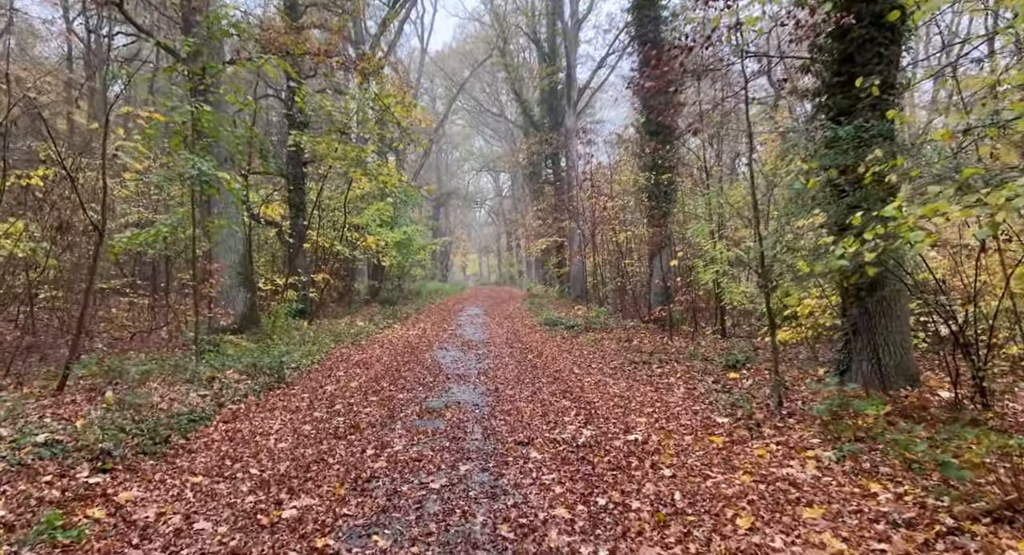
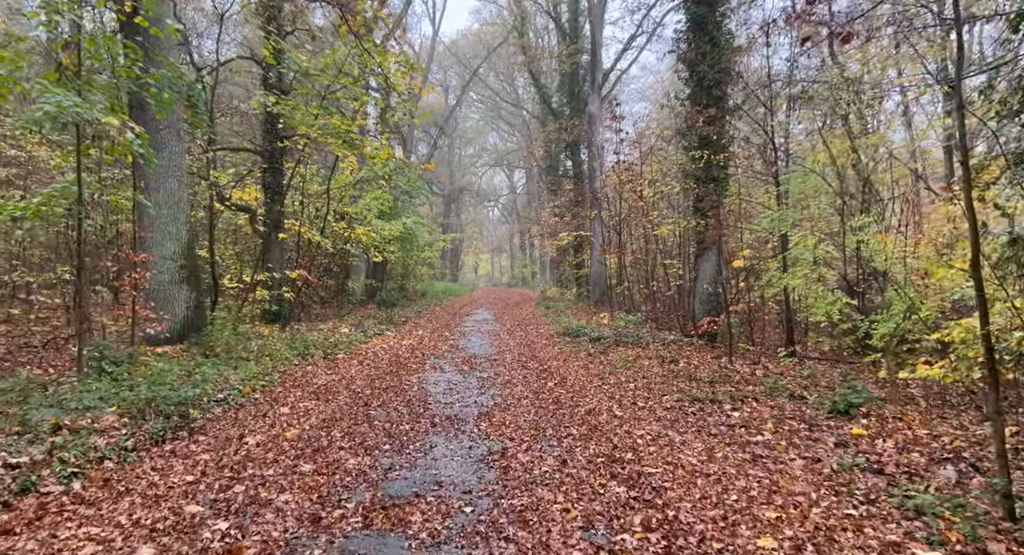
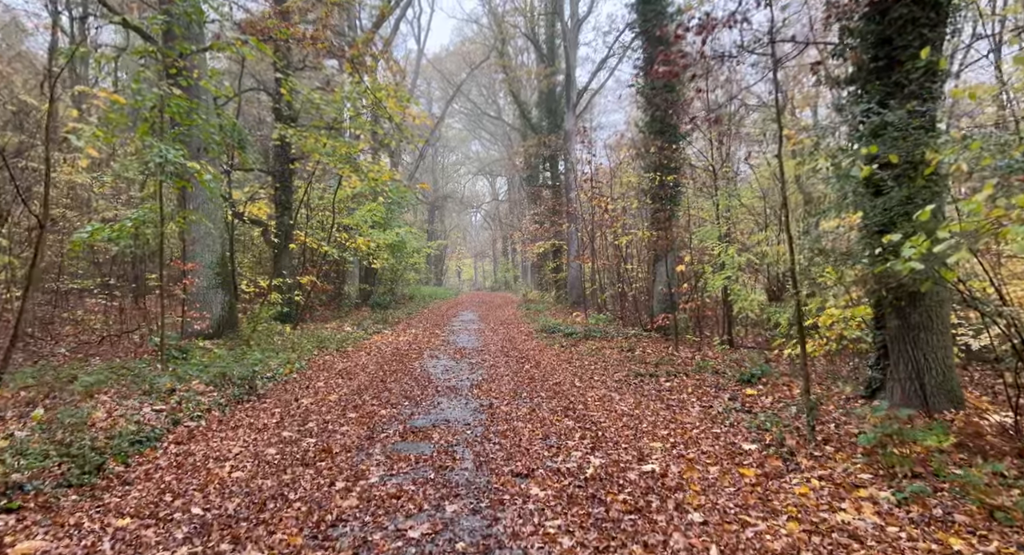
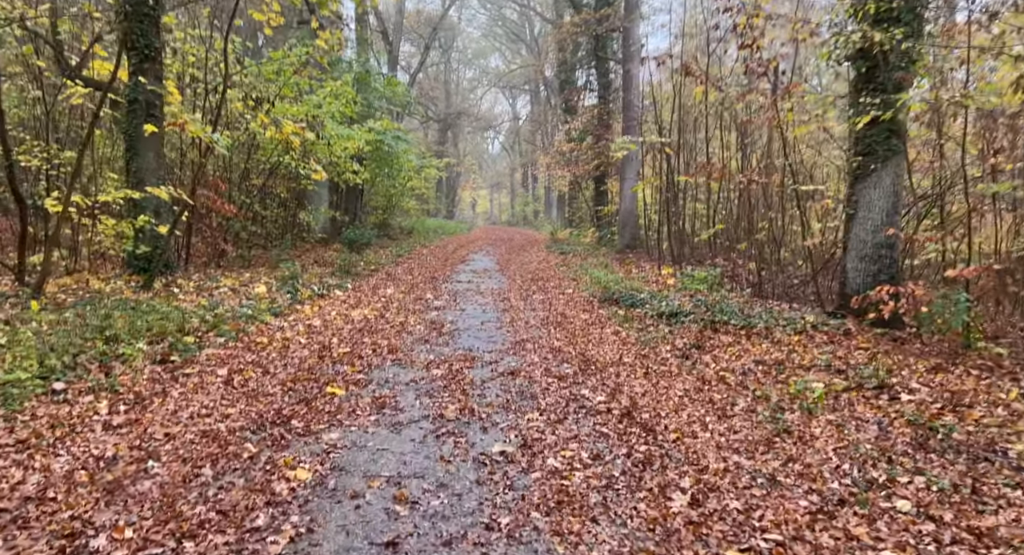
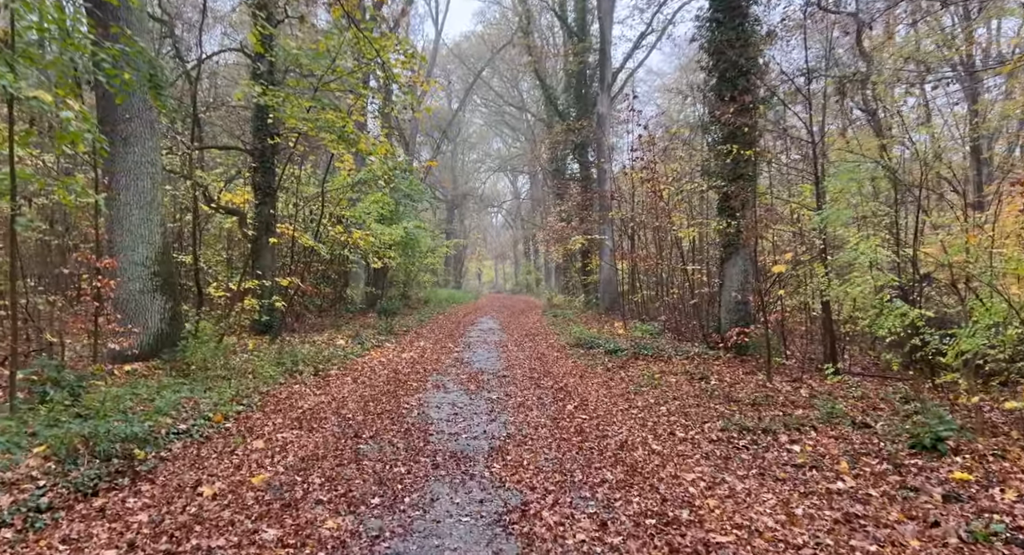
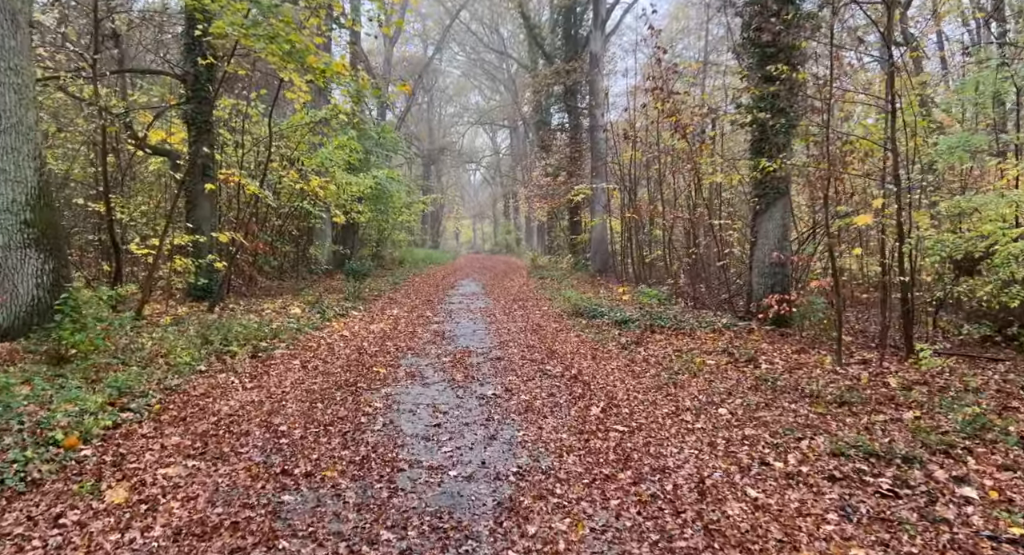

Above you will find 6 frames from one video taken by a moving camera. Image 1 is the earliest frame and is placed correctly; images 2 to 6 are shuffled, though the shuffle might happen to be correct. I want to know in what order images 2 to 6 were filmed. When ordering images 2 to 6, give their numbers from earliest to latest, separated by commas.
3, 2, 5, 6, 4
